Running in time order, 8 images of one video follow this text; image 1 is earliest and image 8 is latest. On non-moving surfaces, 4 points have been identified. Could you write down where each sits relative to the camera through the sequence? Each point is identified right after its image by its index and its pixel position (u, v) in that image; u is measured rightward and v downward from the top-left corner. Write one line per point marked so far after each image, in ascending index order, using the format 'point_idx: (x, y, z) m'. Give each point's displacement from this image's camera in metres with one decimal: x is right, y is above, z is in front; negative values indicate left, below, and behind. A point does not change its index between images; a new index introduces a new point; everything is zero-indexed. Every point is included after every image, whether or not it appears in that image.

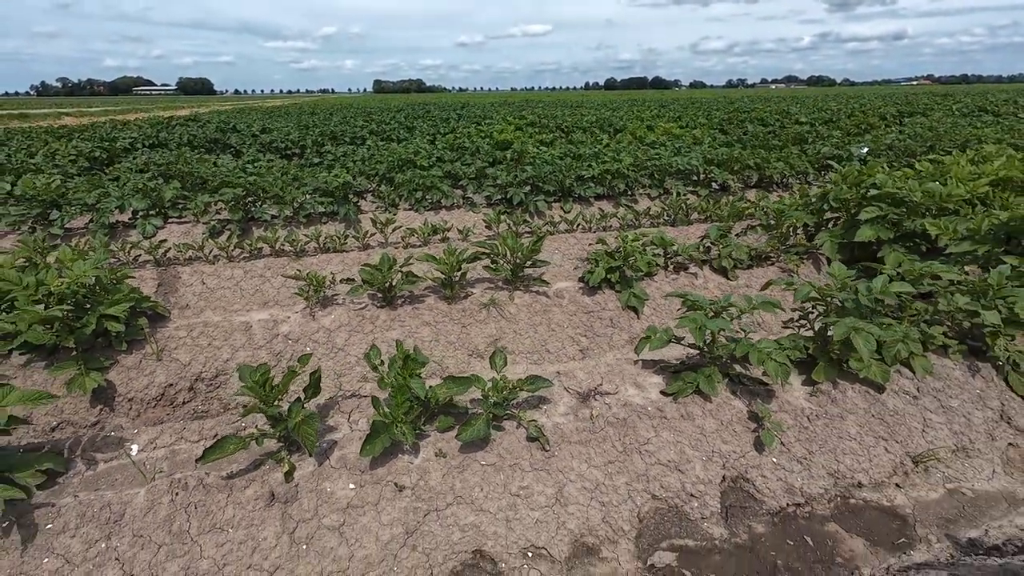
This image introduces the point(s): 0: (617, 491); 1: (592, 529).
0: (+0.6, -1.1, +2.7) m
1: (+0.4, -1.3, +2.6) m
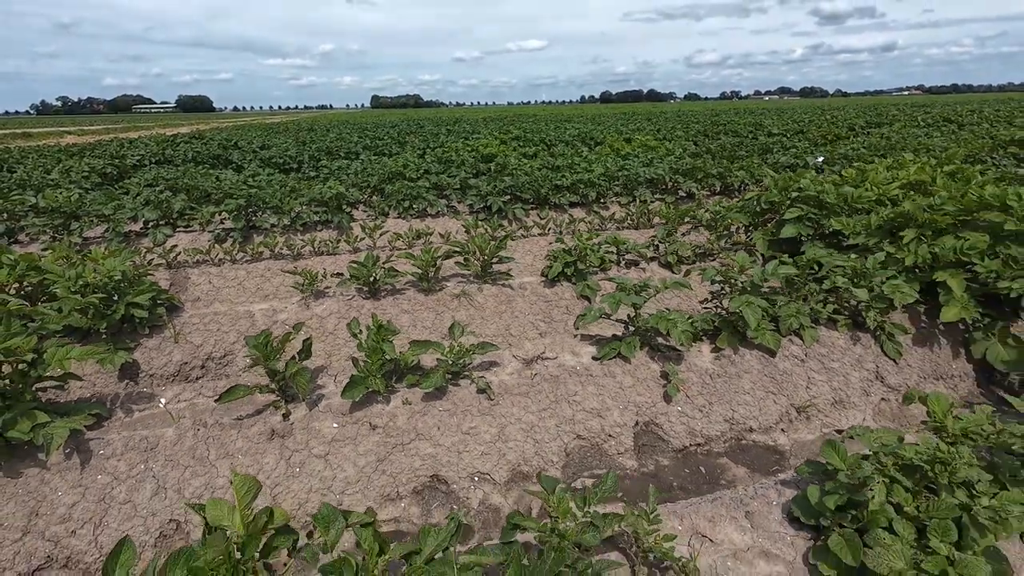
0: (+0.3, -1.0, +3.4) m
1: (+0.1, -1.2, +3.2) m
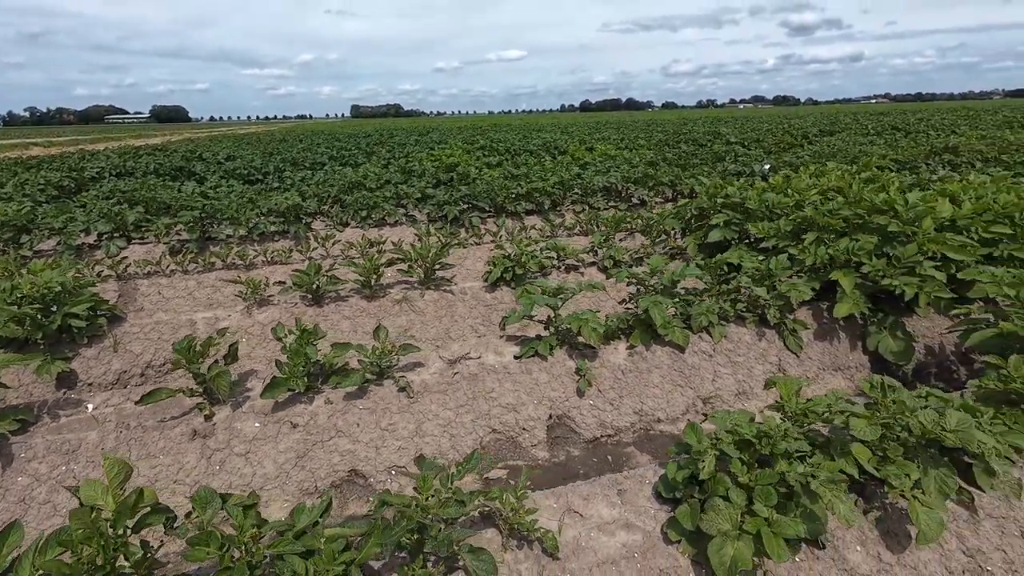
0: (-0.4, -1.0, +3.6) m
1: (-0.5, -1.2, +3.4) m
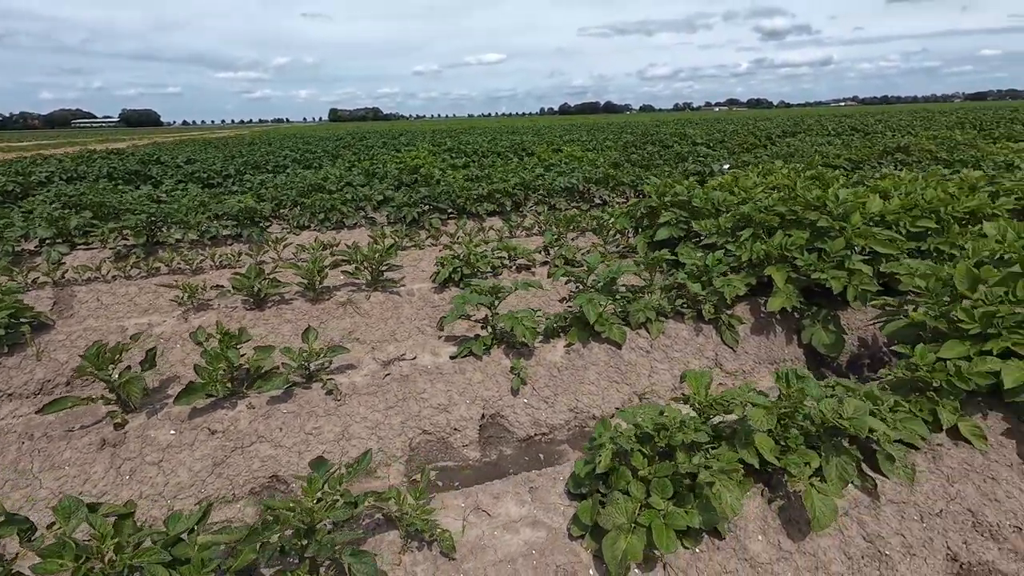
0: (-0.9, -1.0, +3.5) m
1: (-1.0, -1.2, +3.4) m
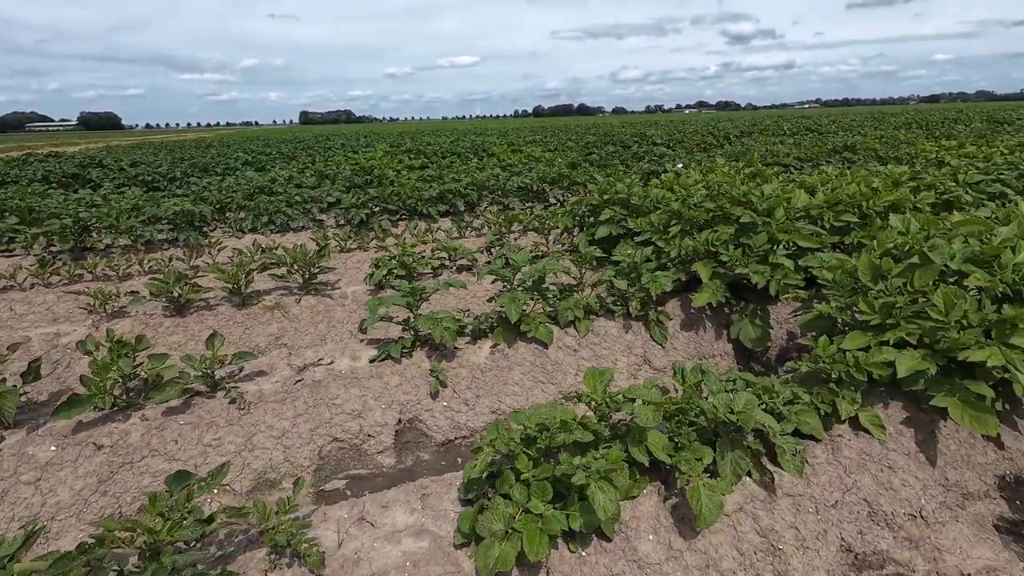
0: (-1.5, -1.0, +3.4) m
1: (-1.6, -1.2, +3.2) m
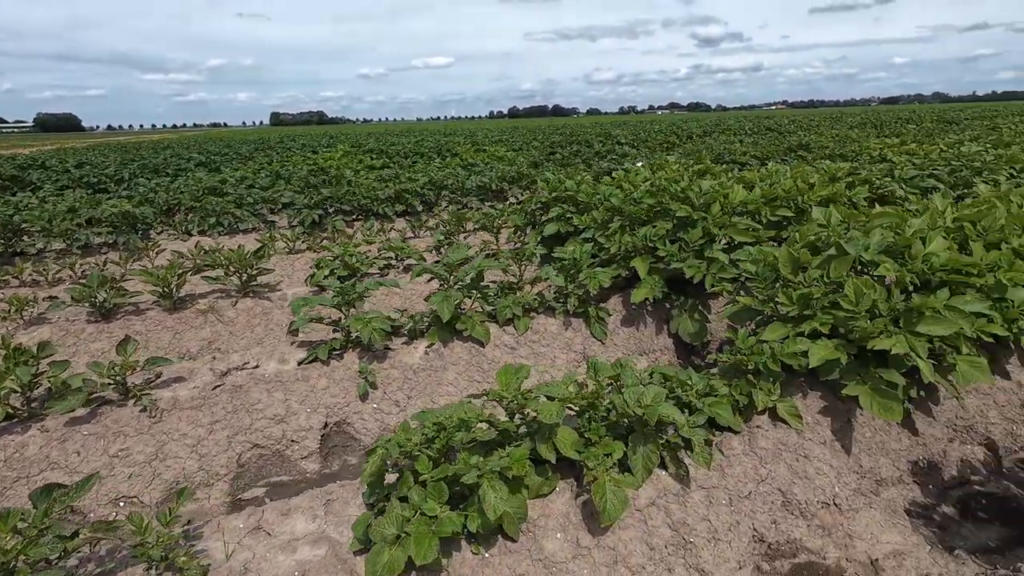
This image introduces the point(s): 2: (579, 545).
0: (-2.0, -1.1, +3.2) m
1: (-2.1, -1.2, +3.1) m
2: (+0.3, -1.2, +2.3) m
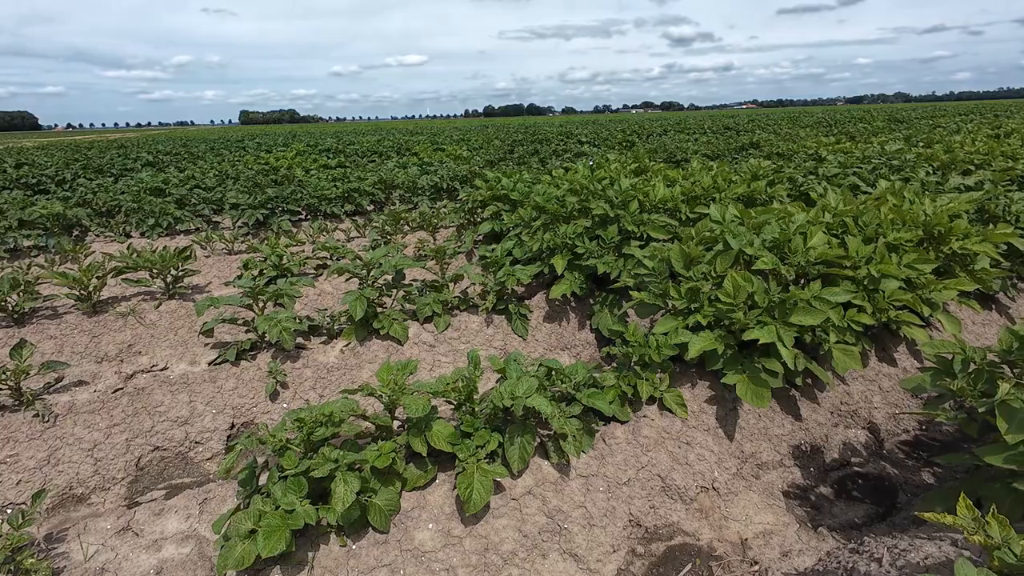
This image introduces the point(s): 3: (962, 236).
0: (-2.7, -1.1, +3.2) m
1: (-2.7, -1.2, +3.0) m
2: (-0.3, -1.2, +2.3) m
3: (+3.5, +0.4, +3.7) m
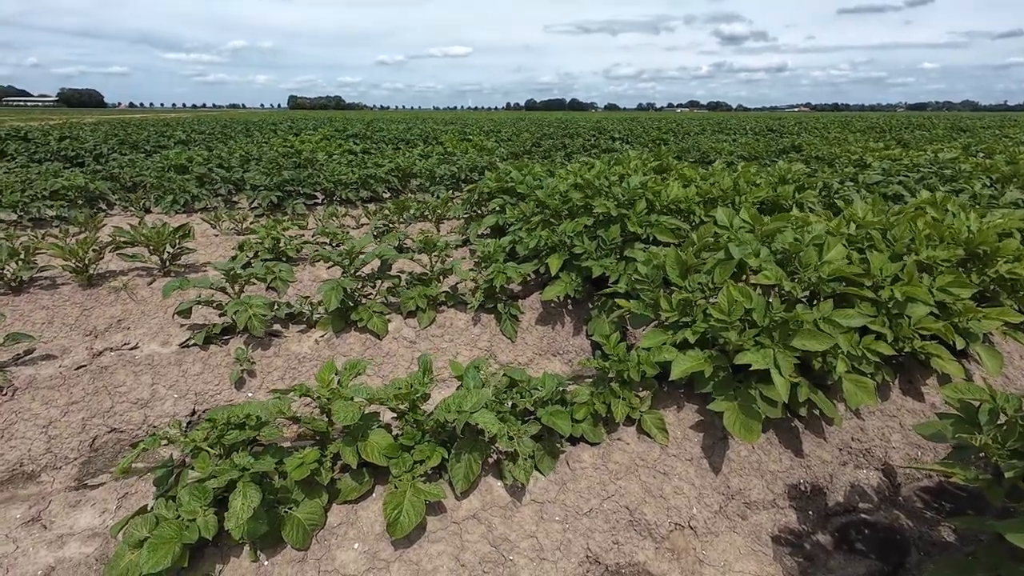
0: (-2.9, -0.9, +3.1) m
1: (-3.0, -1.1, +3.0) m
2: (-0.6, -1.2, +2.1) m
3: (+3.3, +0.2, +3.2) m
